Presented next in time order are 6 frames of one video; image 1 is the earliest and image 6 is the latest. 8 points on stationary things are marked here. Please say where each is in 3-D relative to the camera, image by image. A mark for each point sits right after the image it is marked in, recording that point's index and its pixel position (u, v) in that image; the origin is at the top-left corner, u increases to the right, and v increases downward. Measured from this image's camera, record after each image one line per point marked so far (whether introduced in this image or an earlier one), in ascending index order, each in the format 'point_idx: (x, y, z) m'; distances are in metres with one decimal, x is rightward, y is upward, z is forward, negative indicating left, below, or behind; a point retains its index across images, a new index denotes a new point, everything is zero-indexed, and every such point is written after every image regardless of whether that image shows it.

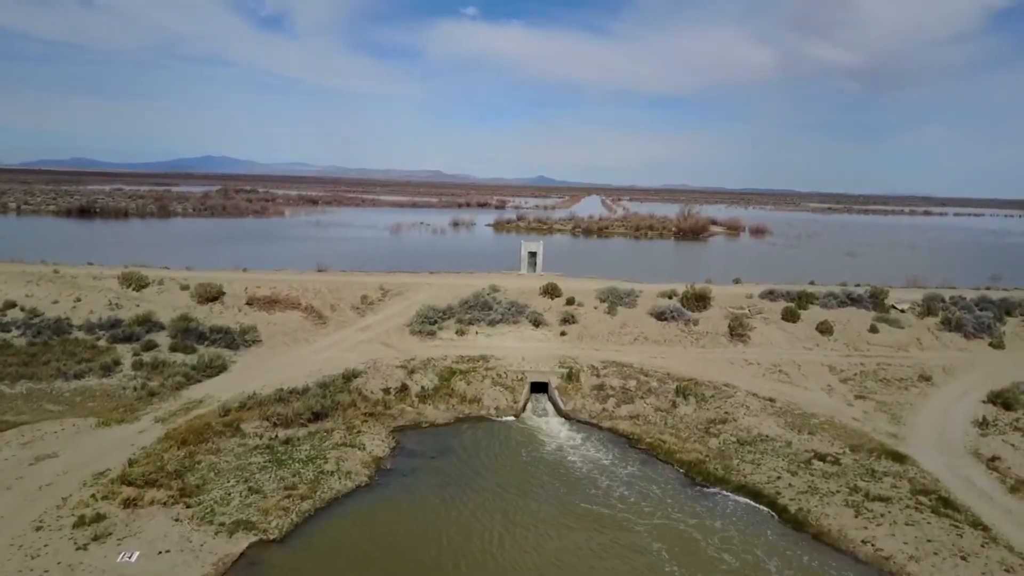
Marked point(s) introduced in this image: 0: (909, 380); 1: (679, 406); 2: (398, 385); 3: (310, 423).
0: (+12.6, -2.9, +18.1) m
1: (+4.9, -3.5, +16.8) m
2: (-3.4, -2.9, +17.1) m
3: (-5.3, -3.6, +15.1) m
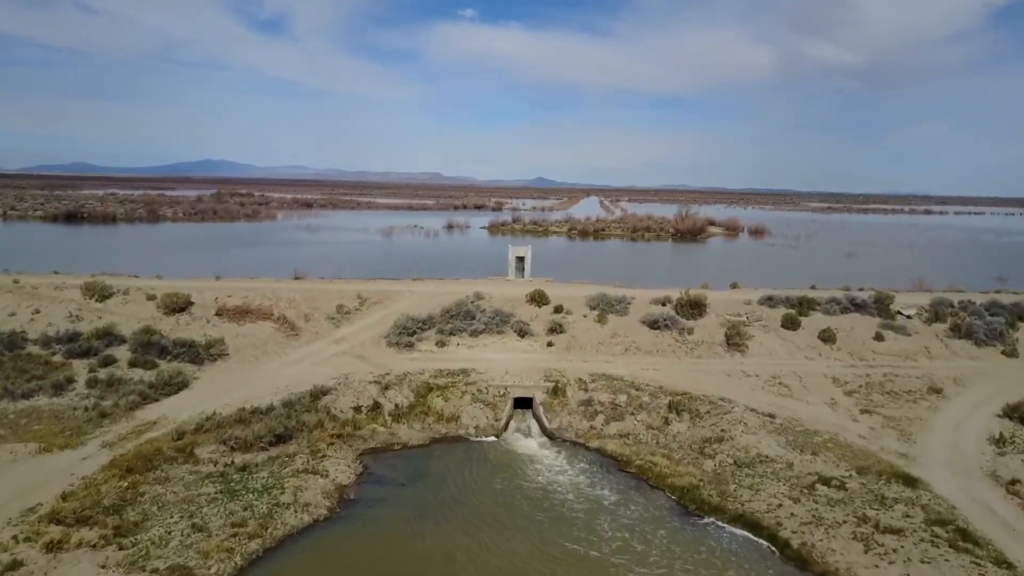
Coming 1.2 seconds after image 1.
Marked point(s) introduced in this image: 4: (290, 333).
0: (+12.0, -3.1, +17.0) m
1: (+4.3, -3.7, +15.6) m
2: (-3.9, -3.2, +16.0) m
3: (-5.9, -3.9, +14.0) m
4: (-7.7, -1.5, +19.8) m
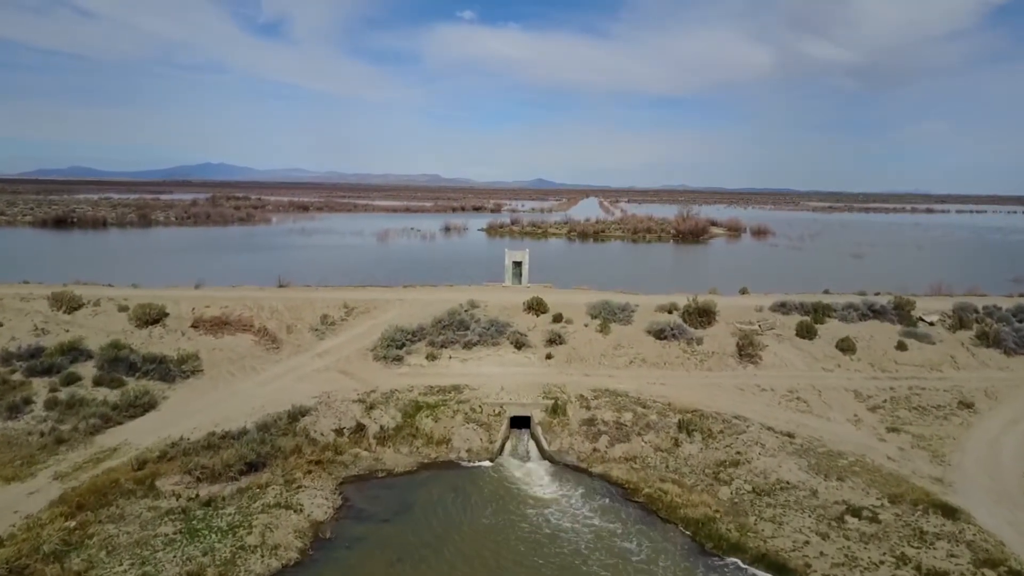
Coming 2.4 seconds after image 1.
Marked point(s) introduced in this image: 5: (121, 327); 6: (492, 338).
0: (+11.9, -3.3, +15.7) m
1: (+4.2, -3.9, +14.3) m
2: (-4.0, -3.5, +14.6) m
3: (-6.0, -4.1, +12.7) m
4: (-7.8, -1.9, +18.5) m
5: (-12.8, -1.3, +18.8) m
6: (-0.6, -1.6, +18.4) m
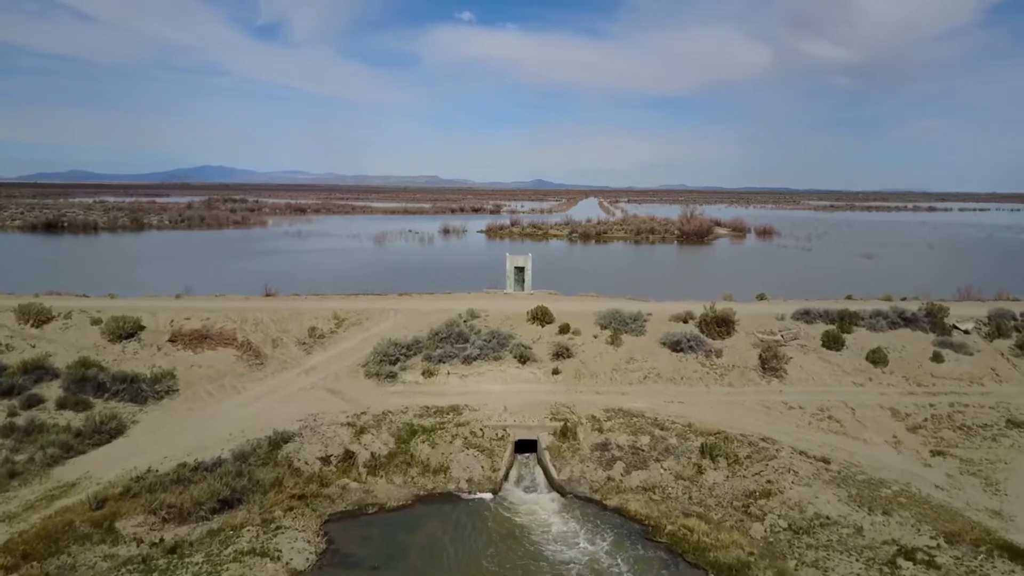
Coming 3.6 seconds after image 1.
0: (+12.0, -3.5, +14.3) m
1: (+4.3, -4.2, +12.9) m
2: (-3.9, -3.8, +13.2) m
3: (-5.8, -4.4, +11.2) m
4: (-7.7, -2.2, +17.1) m
5: (-12.7, -1.6, +17.4) m
6: (-0.5, -1.9, +17.0) m
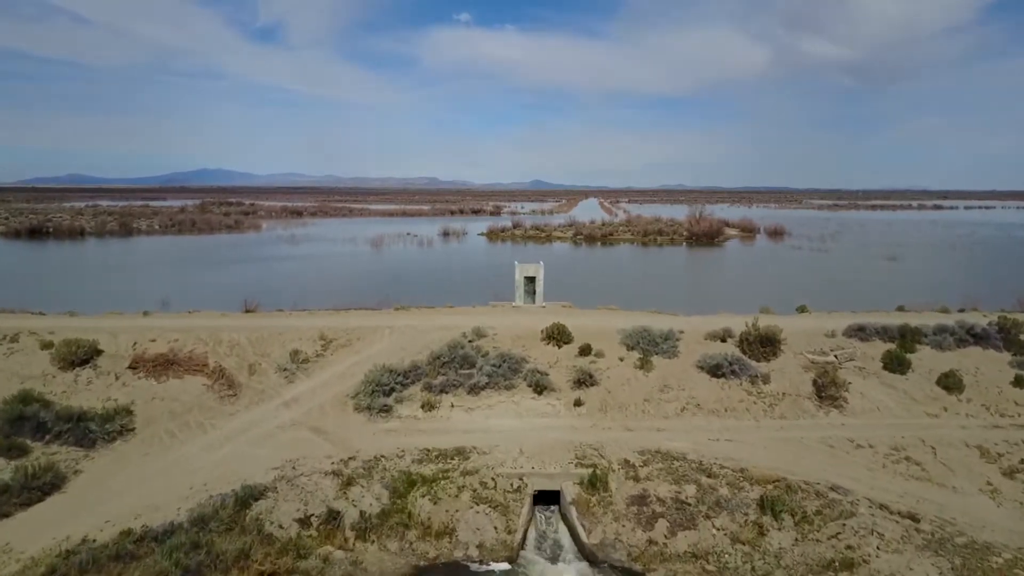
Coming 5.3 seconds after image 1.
0: (+12.4, -3.8, +11.9) m
1: (+4.7, -4.5, +10.6) m
2: (-3.5, -4.2, +10.9) m
3: (-5.5, -4.9, +8.9) m
4: (-7.3, -2.7, +14.7) m
5: (-12.4, -2.1, +15.0) m
6: (-0.2, -2.3, +14.7) m
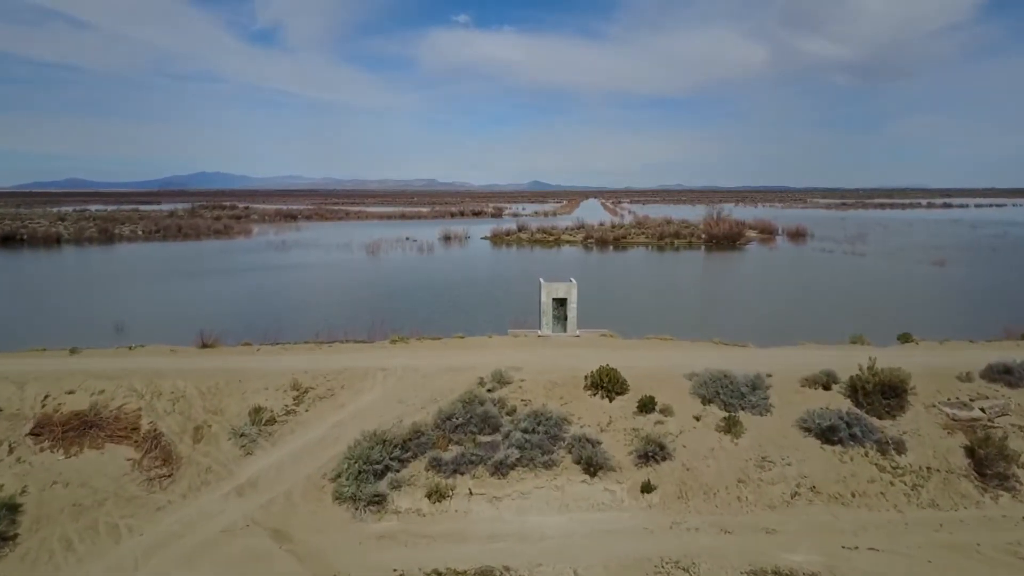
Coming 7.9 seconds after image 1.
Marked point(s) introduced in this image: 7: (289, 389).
0: (+13.2, -4.4, +8.0) m
1: (+5.5, -5.2, +6.6) m
2: (-2.8, -4.9, +6.9) m
3: (-4.7, -5.6, +4.9) m
4: (-6.6, -3.4, +10.7) m
5: (-11.6, -2.9, +11.0) m
6: (+0.5, -3.0, +10.7) m
7: (-4.9, -2.2, +12.7) m
